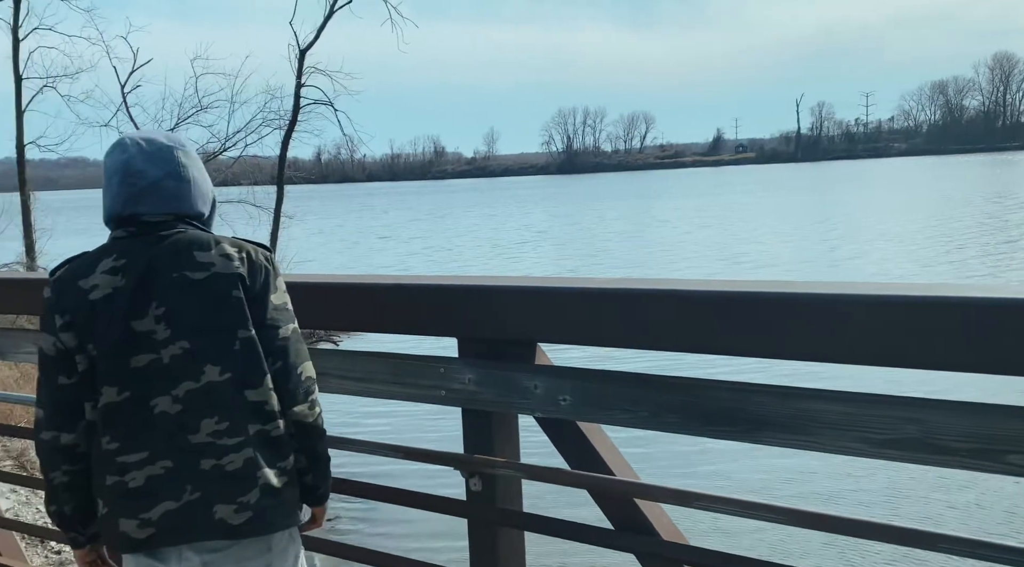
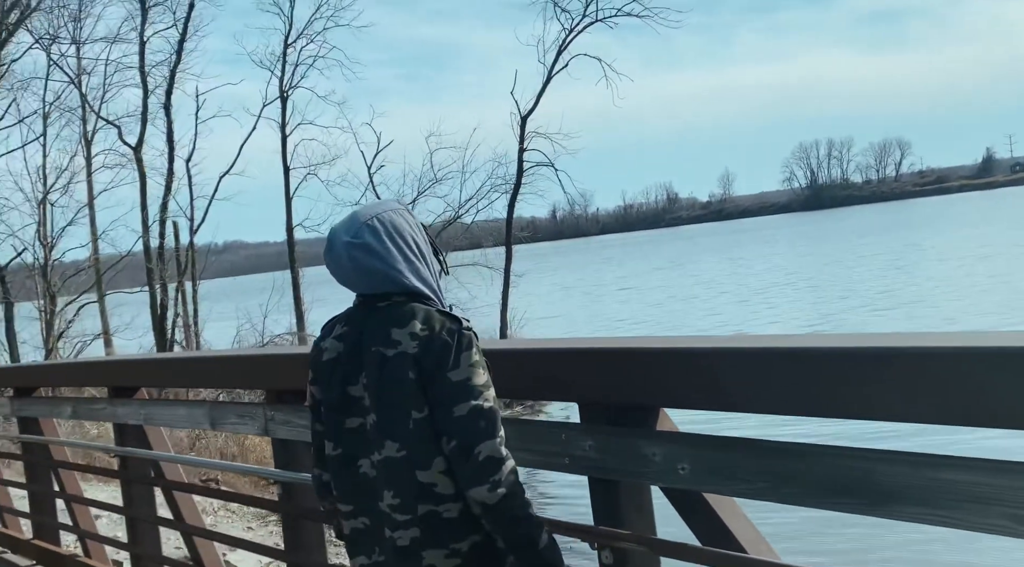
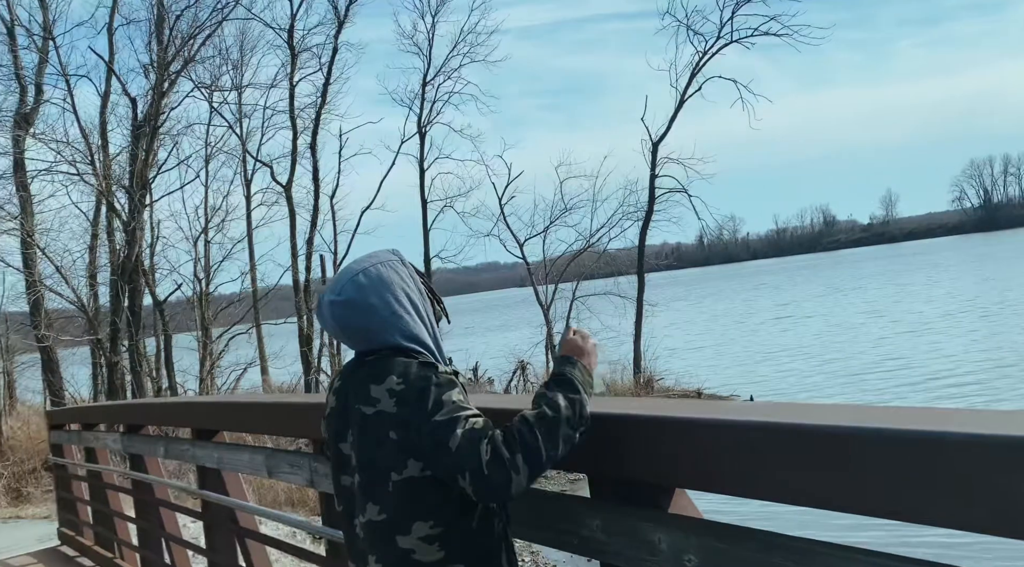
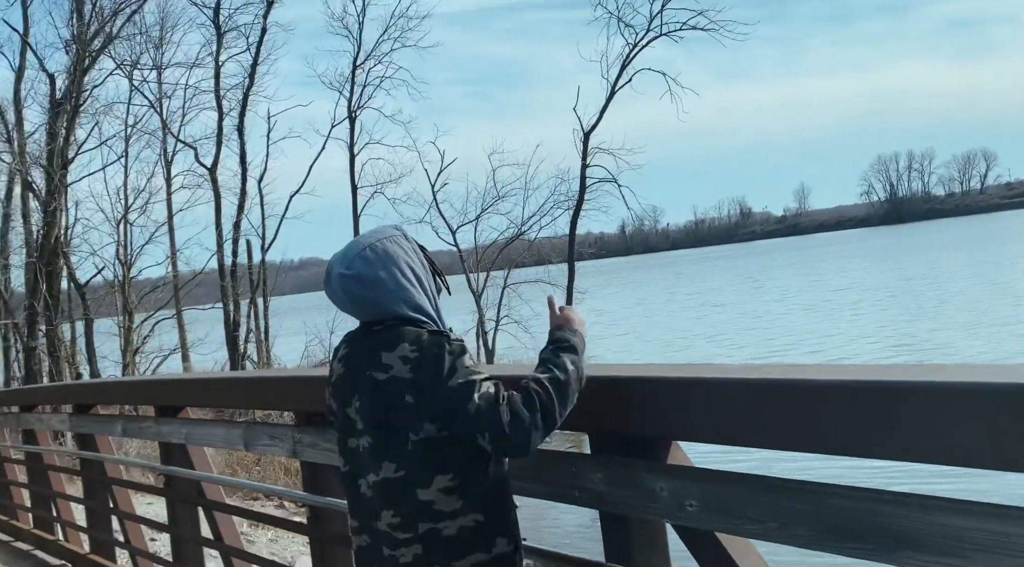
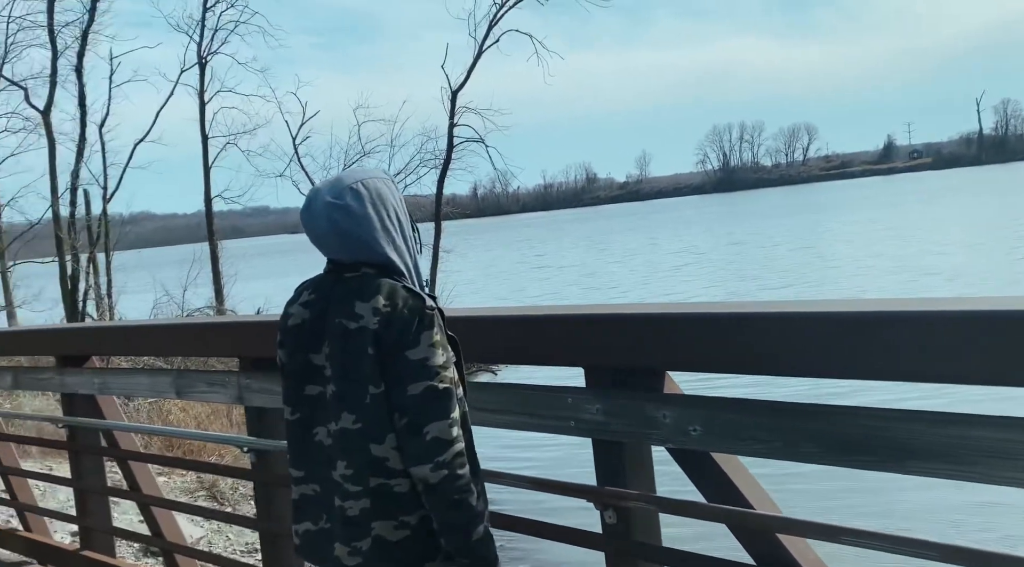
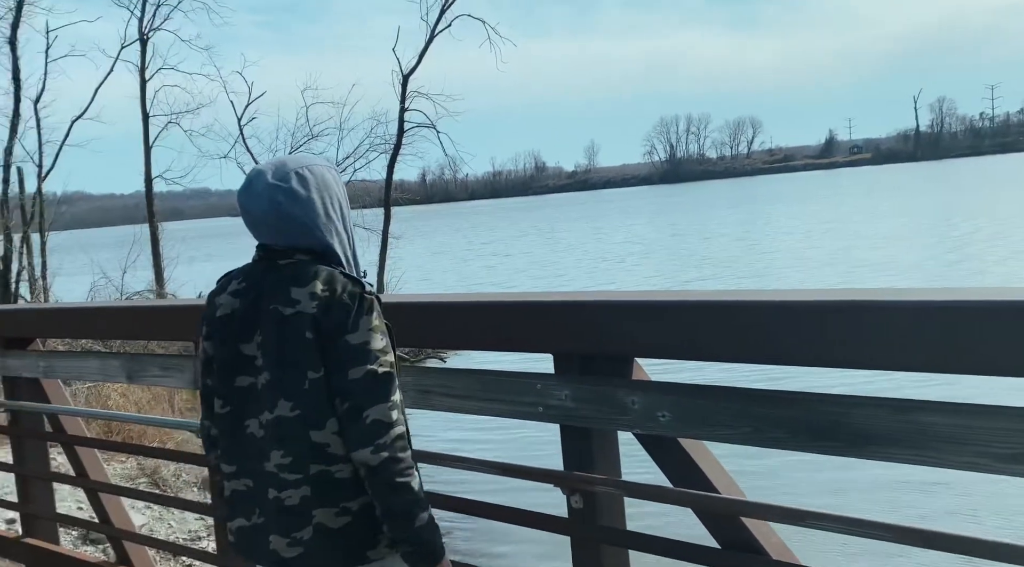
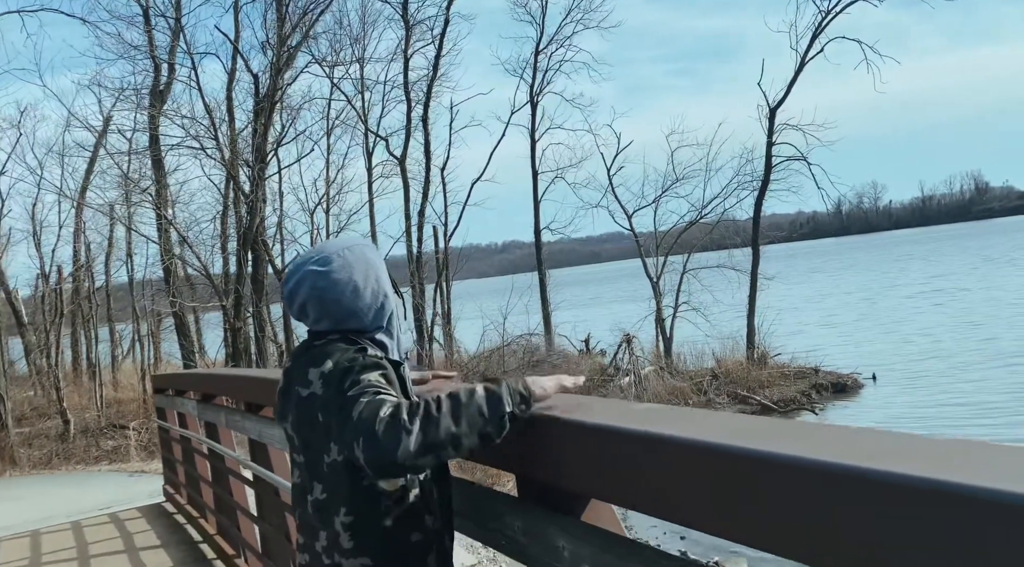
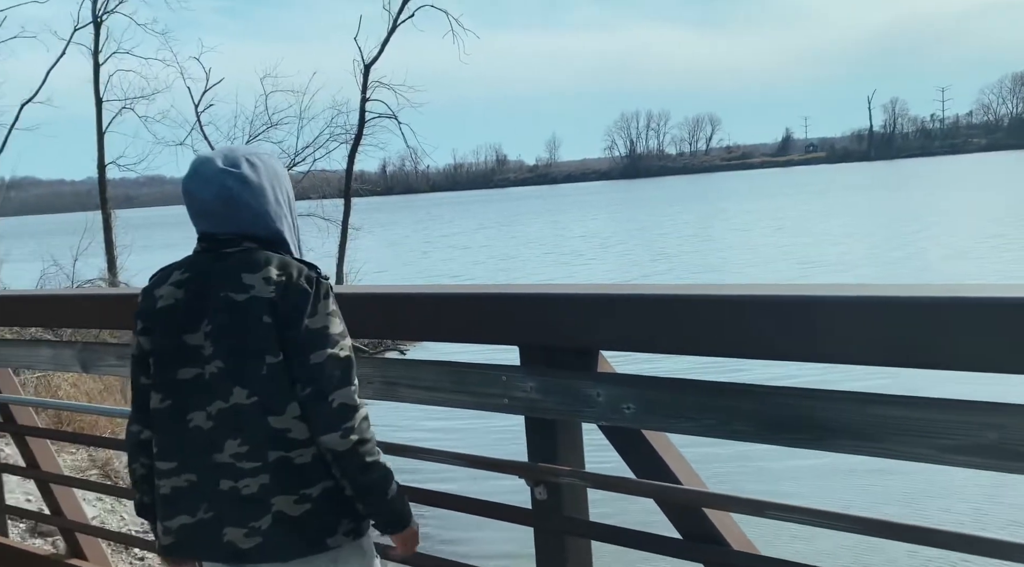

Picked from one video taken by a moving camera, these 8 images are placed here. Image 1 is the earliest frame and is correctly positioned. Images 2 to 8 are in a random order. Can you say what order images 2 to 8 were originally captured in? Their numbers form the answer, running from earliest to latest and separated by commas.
8, 6, 5, 2, 4, 3, 7
